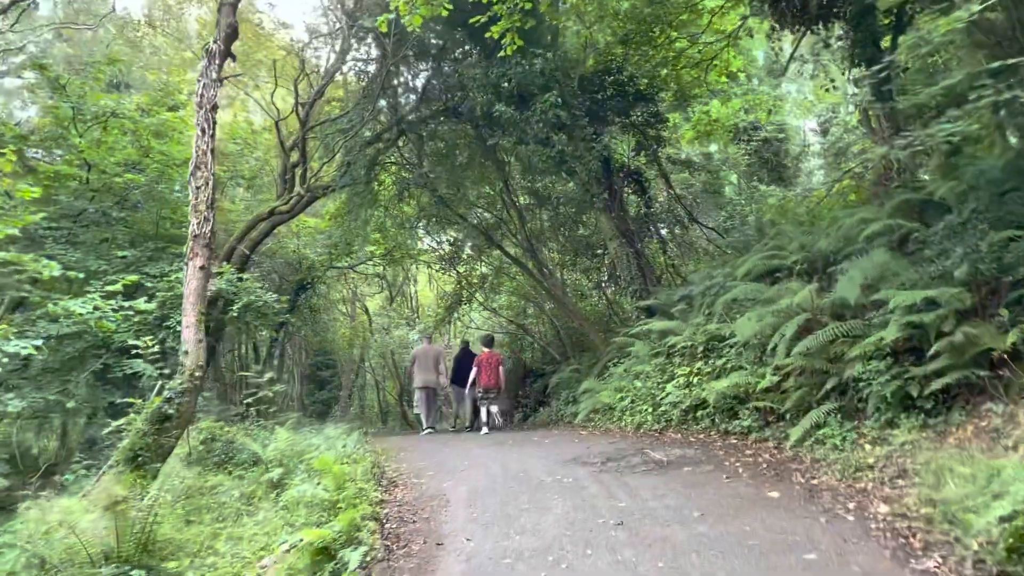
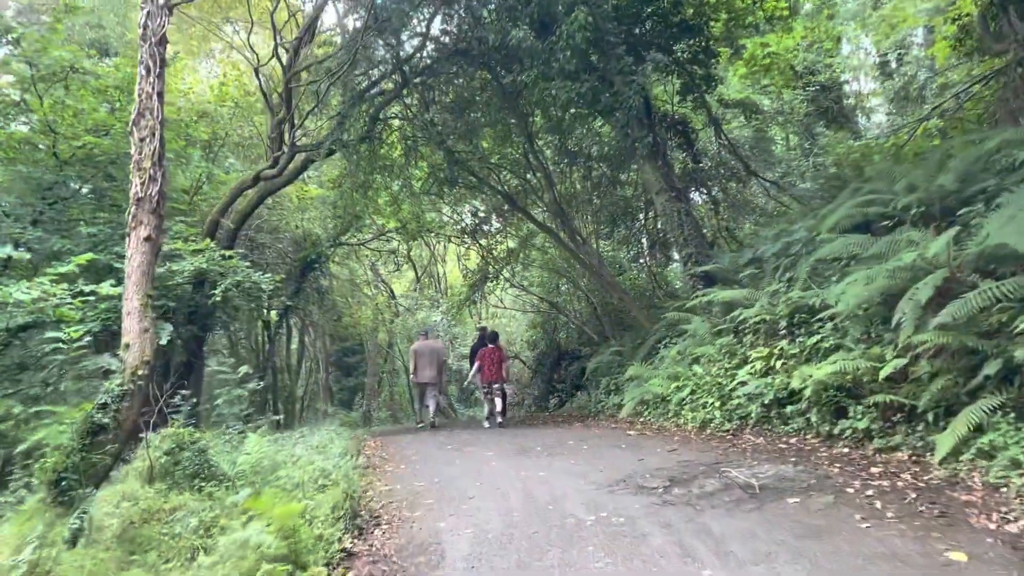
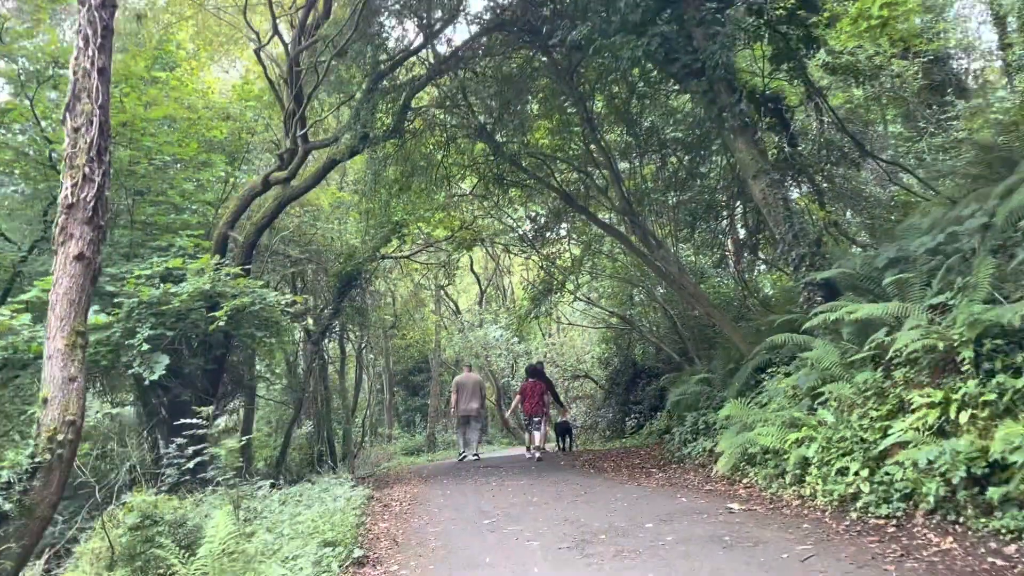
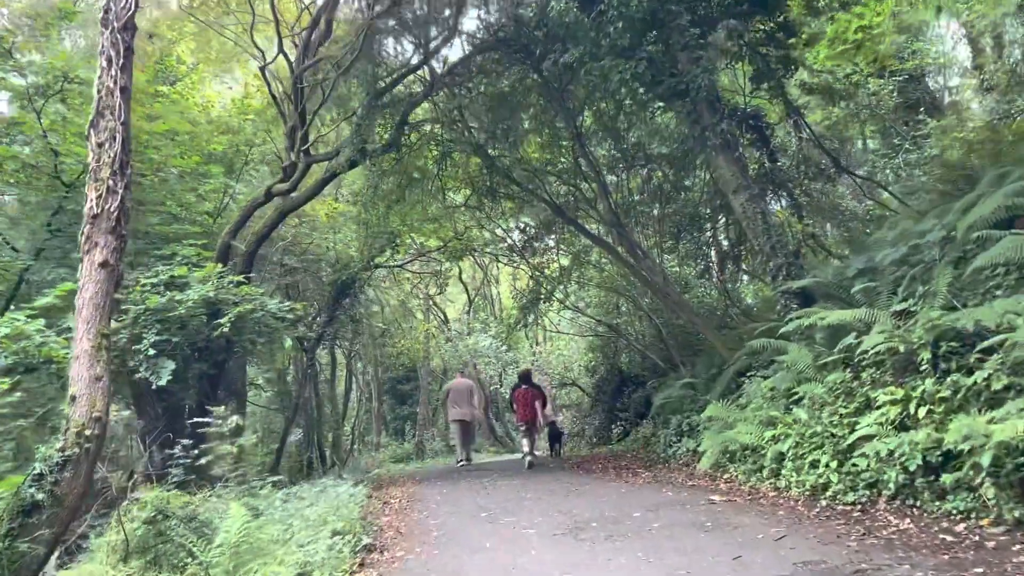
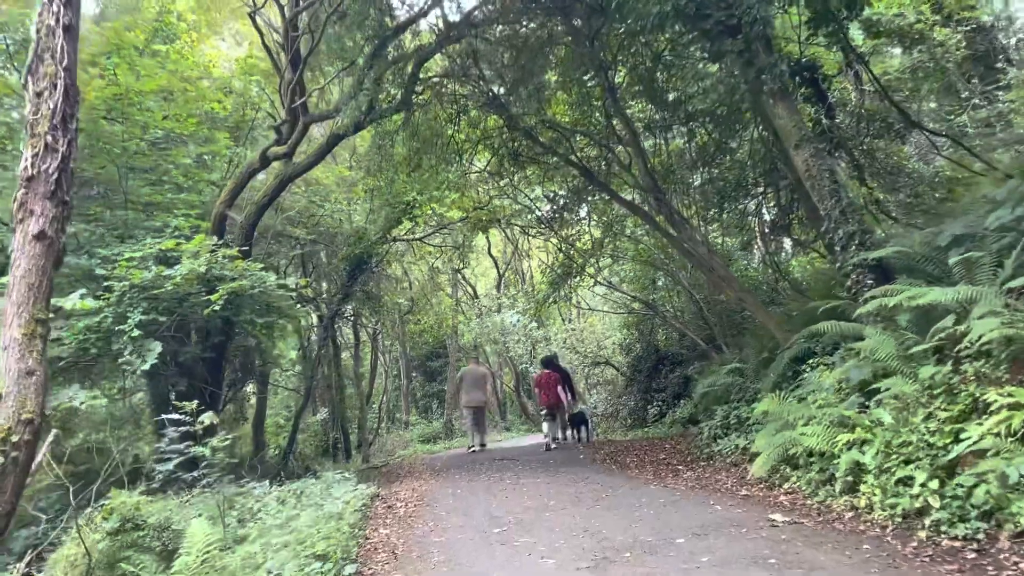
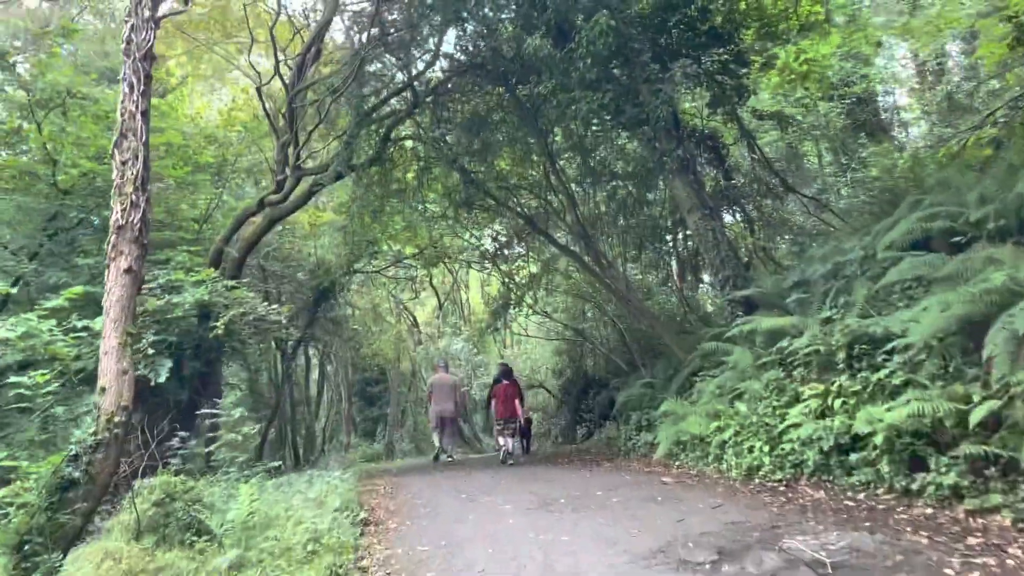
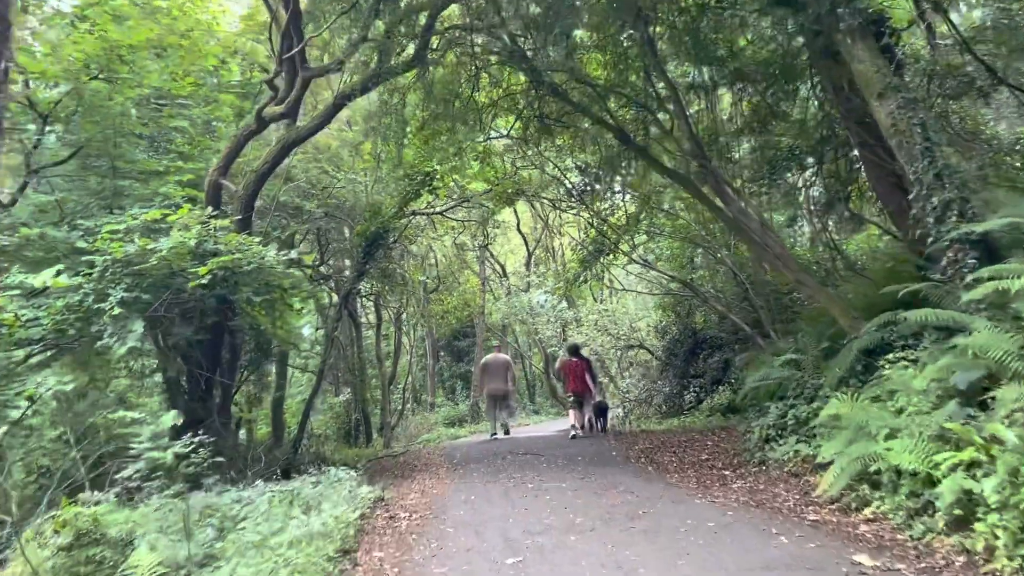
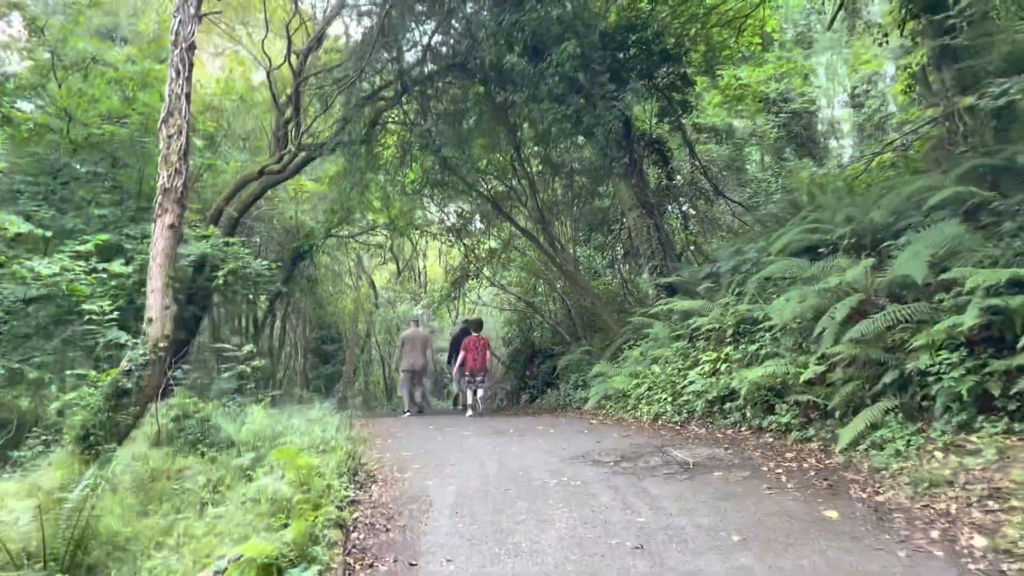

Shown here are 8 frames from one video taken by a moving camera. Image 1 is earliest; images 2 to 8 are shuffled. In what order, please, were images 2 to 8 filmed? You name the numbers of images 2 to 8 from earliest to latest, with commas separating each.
8, 2, 6, 4, 3, 5, 7
